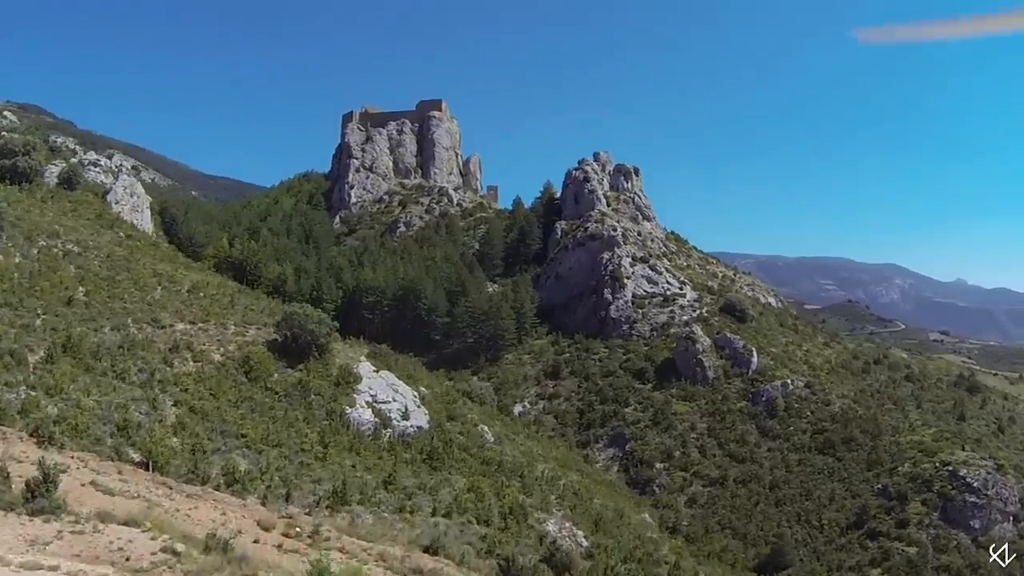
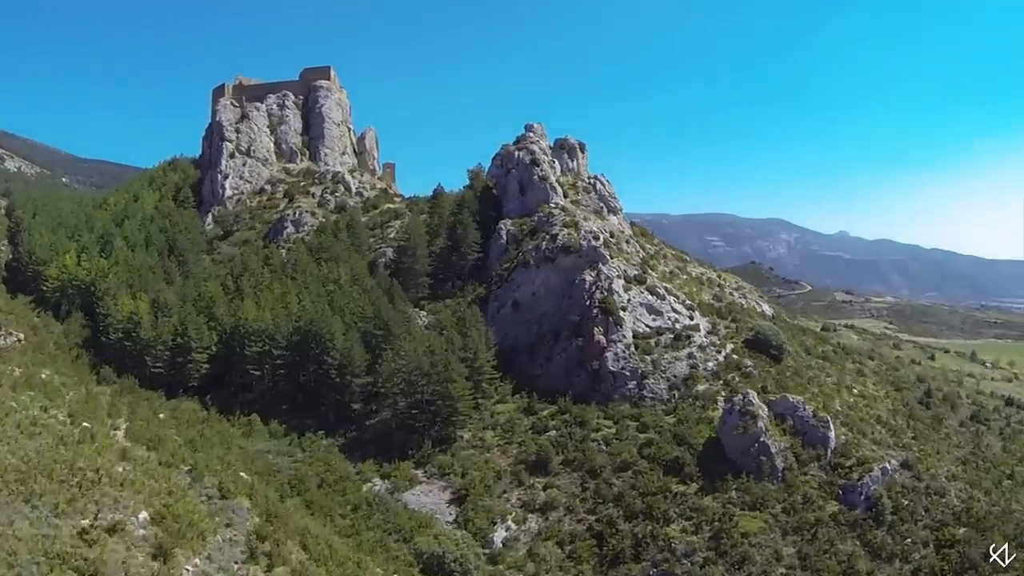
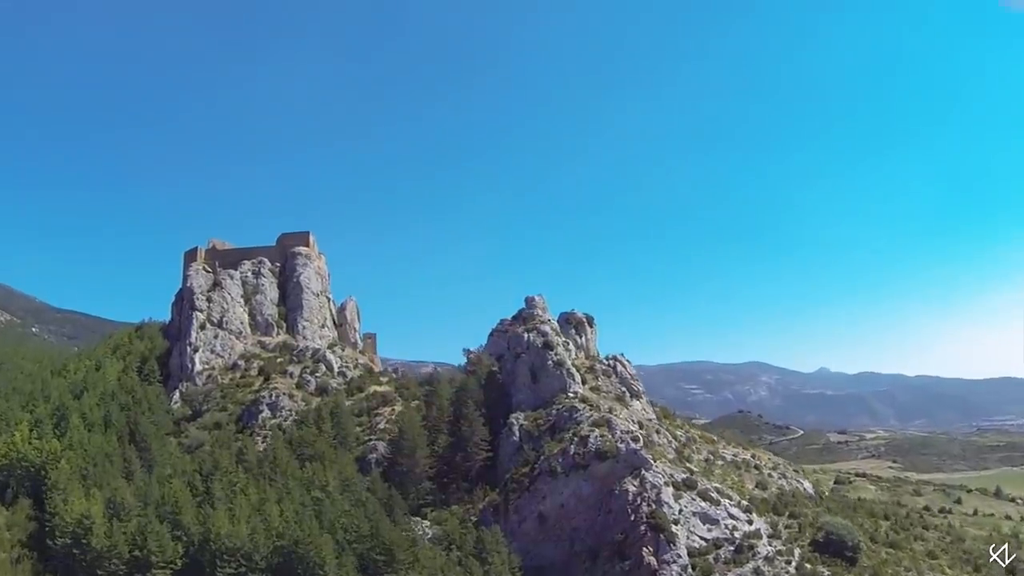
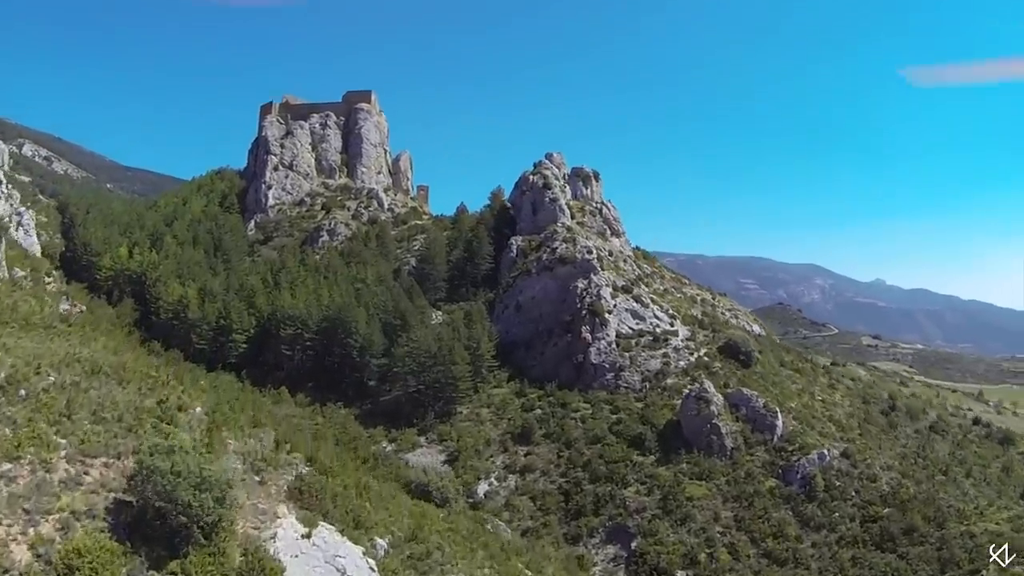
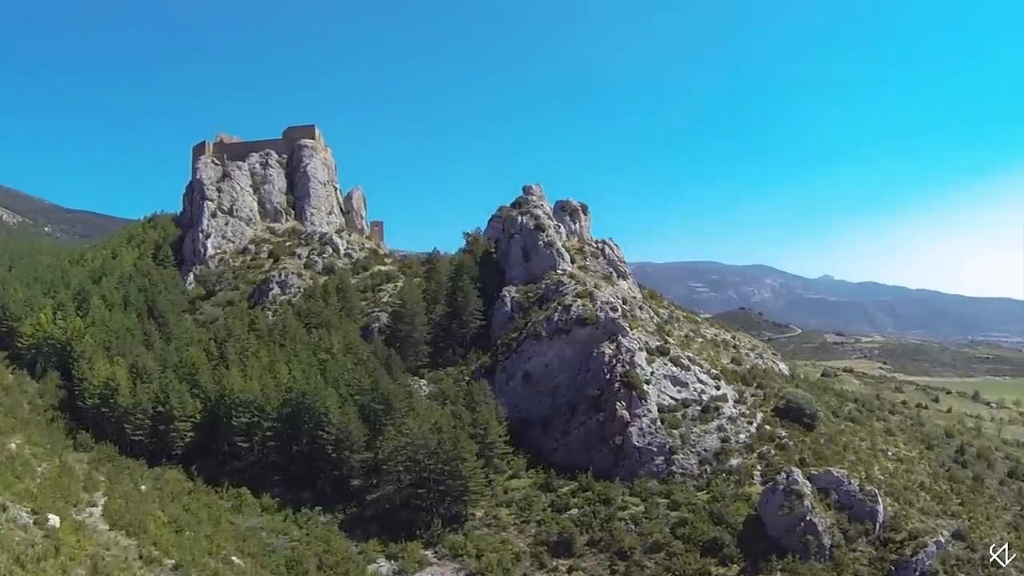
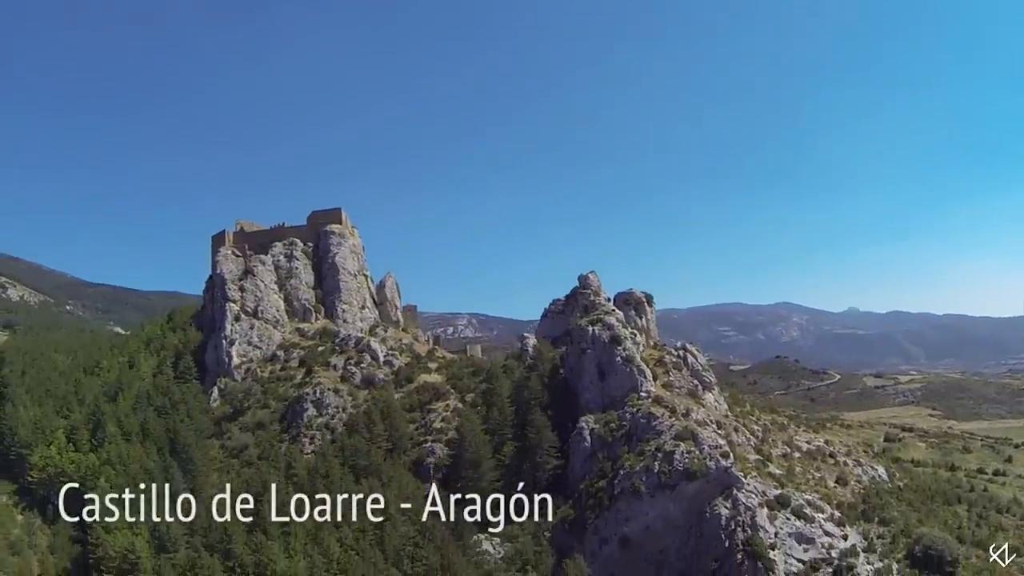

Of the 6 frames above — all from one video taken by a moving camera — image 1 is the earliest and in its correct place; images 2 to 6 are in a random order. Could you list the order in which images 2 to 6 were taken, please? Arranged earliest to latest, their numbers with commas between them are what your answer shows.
4, 2, 5, 3, 6
